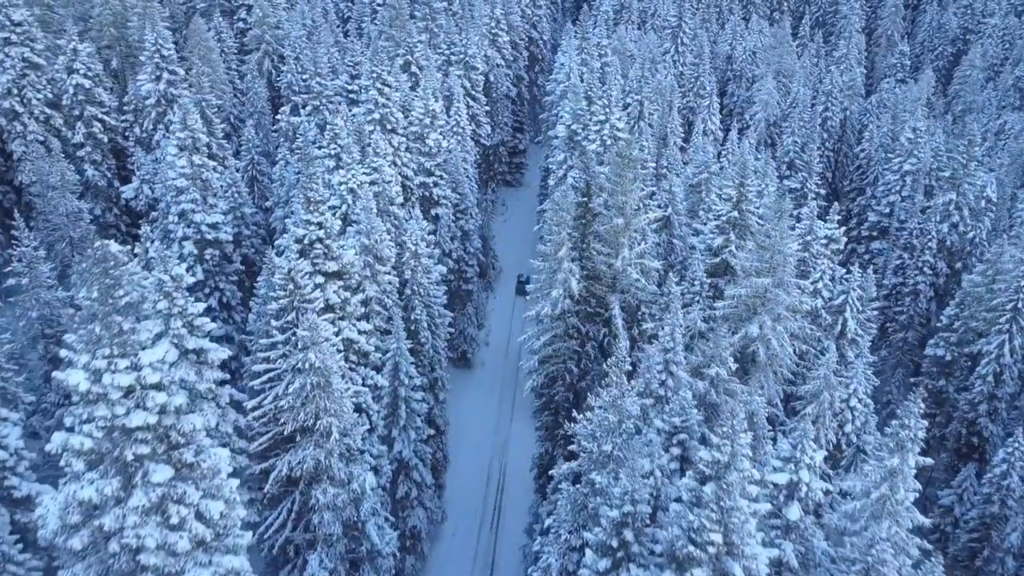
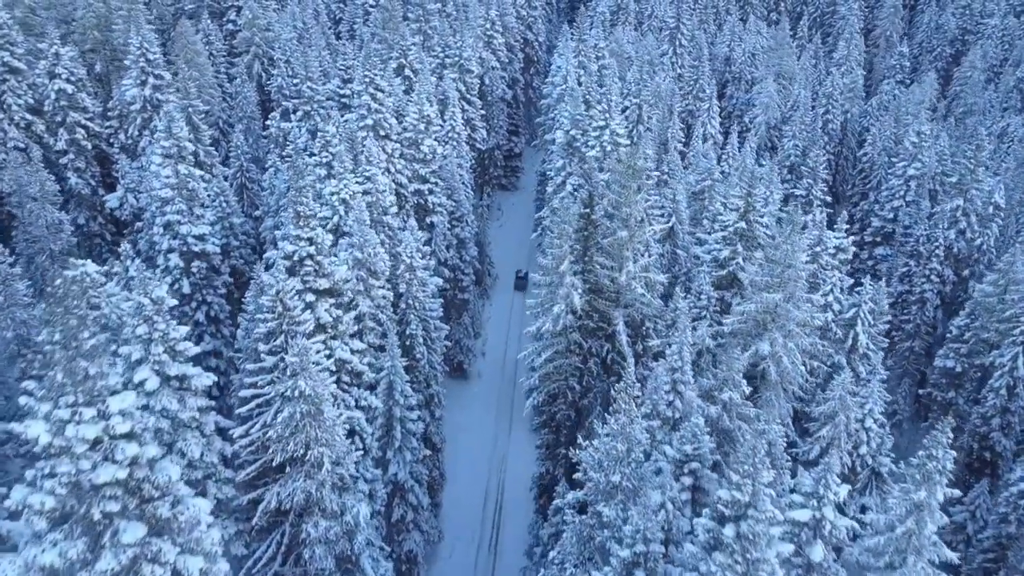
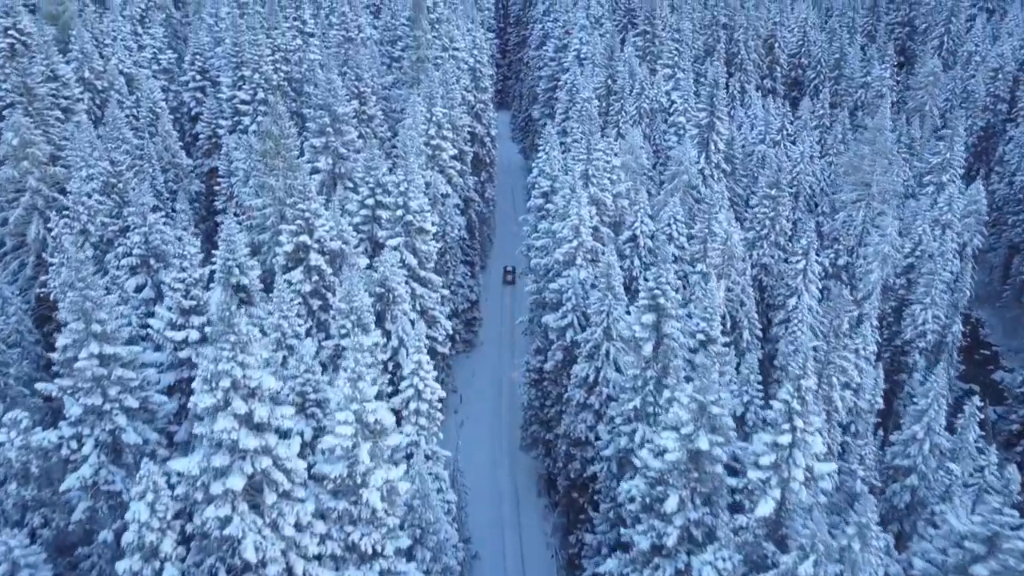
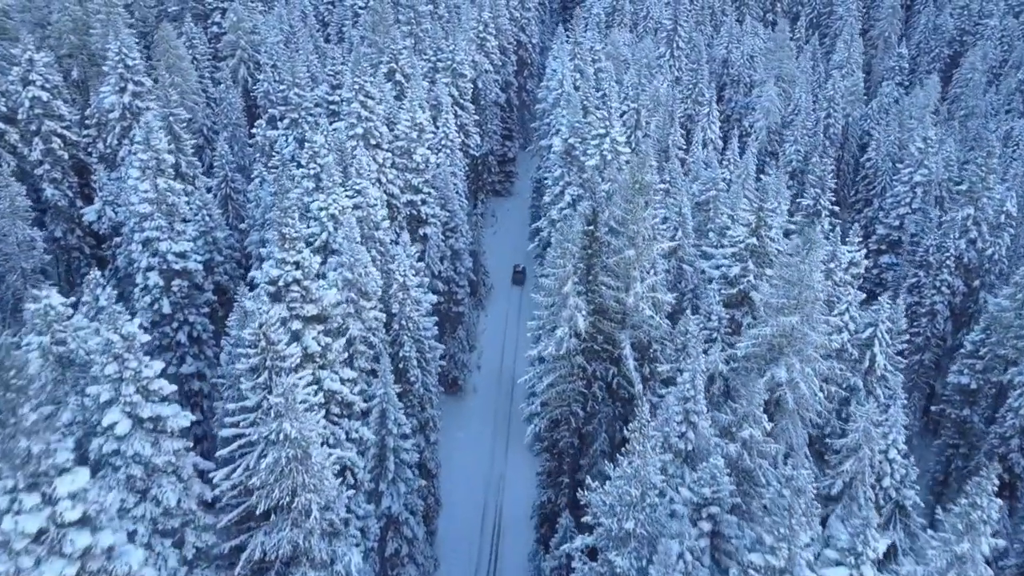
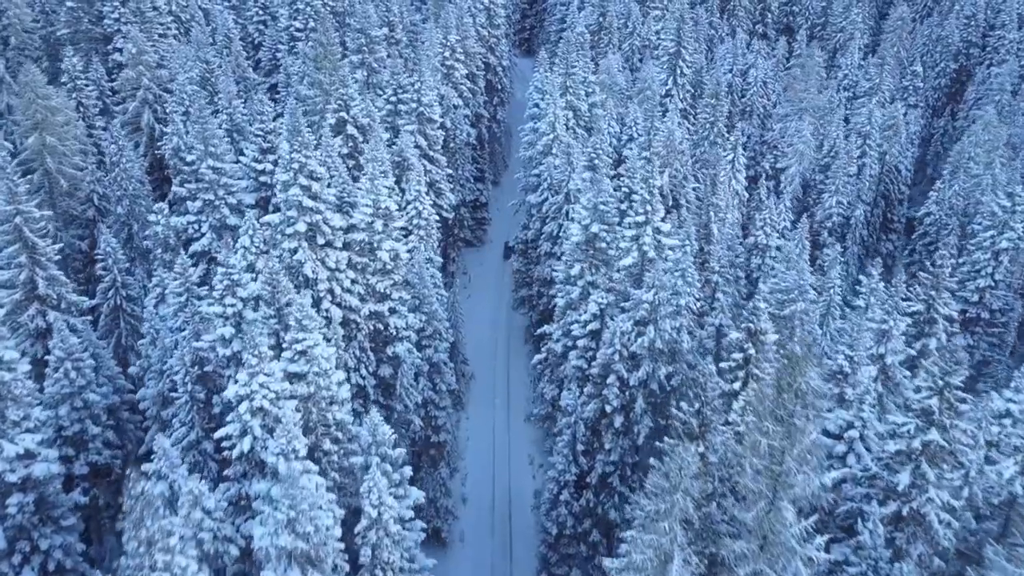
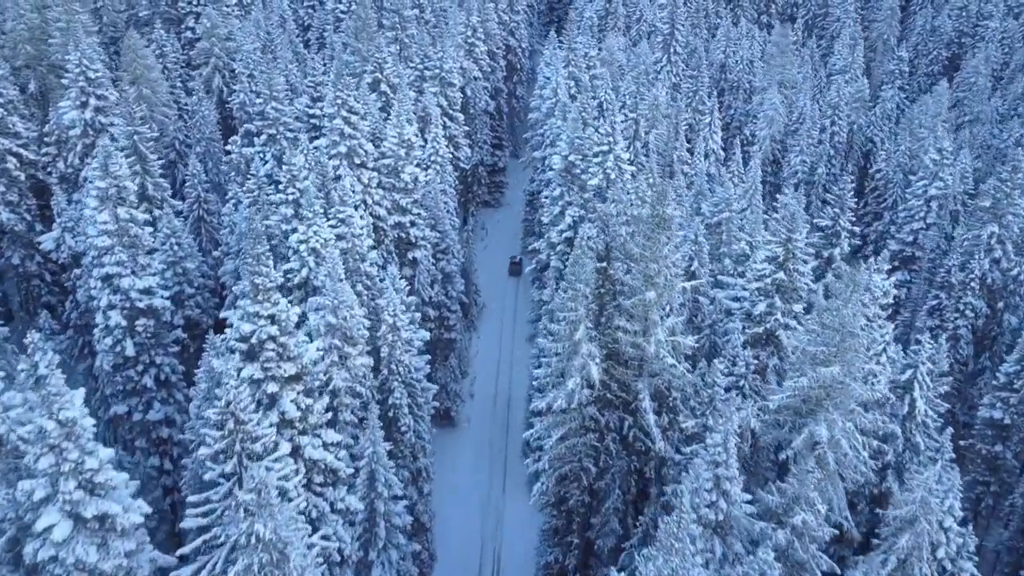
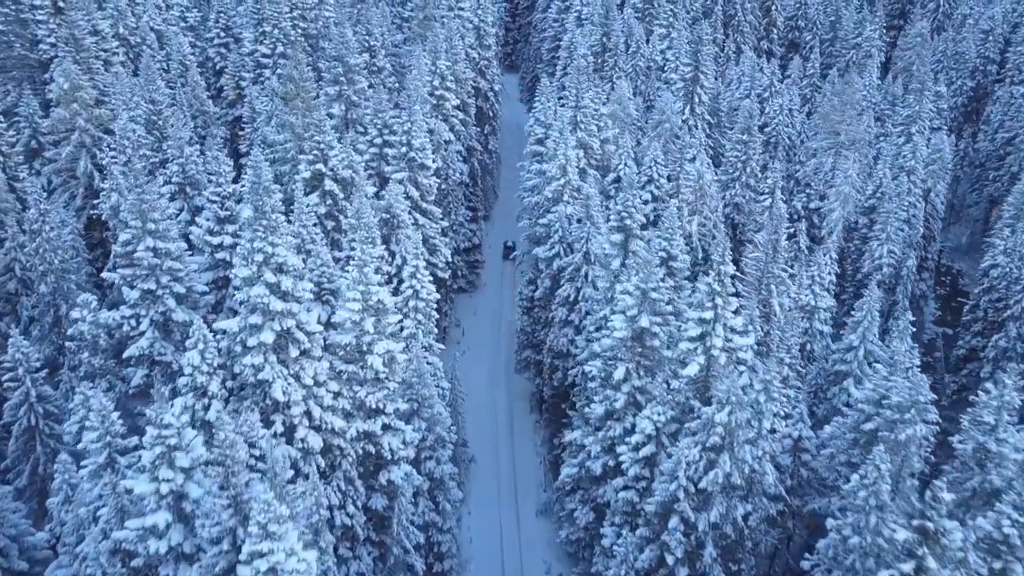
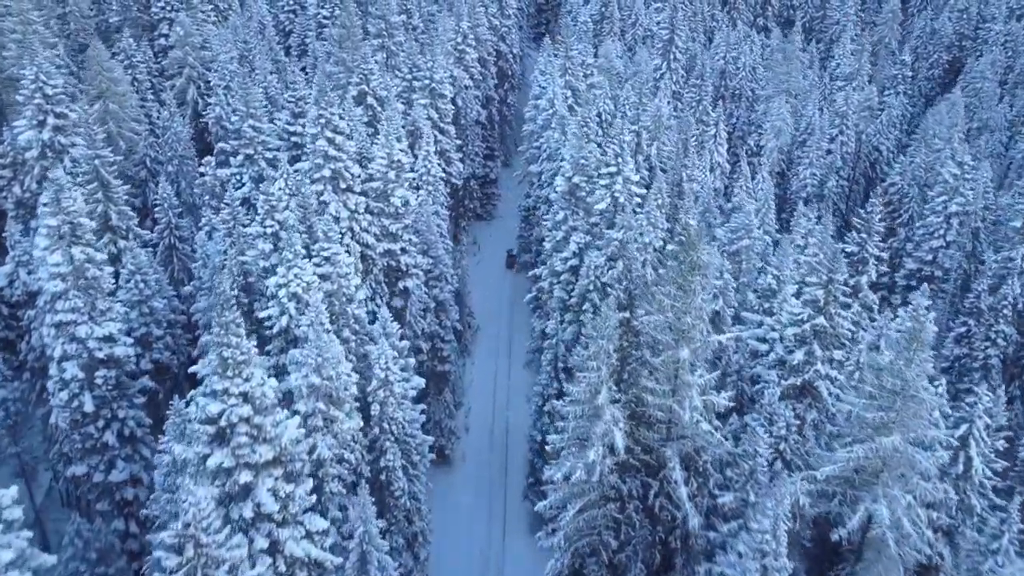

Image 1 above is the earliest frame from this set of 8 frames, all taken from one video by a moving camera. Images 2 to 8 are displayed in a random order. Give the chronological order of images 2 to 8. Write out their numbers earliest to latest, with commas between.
2, 4, 6, 8, 5, 7, 3
